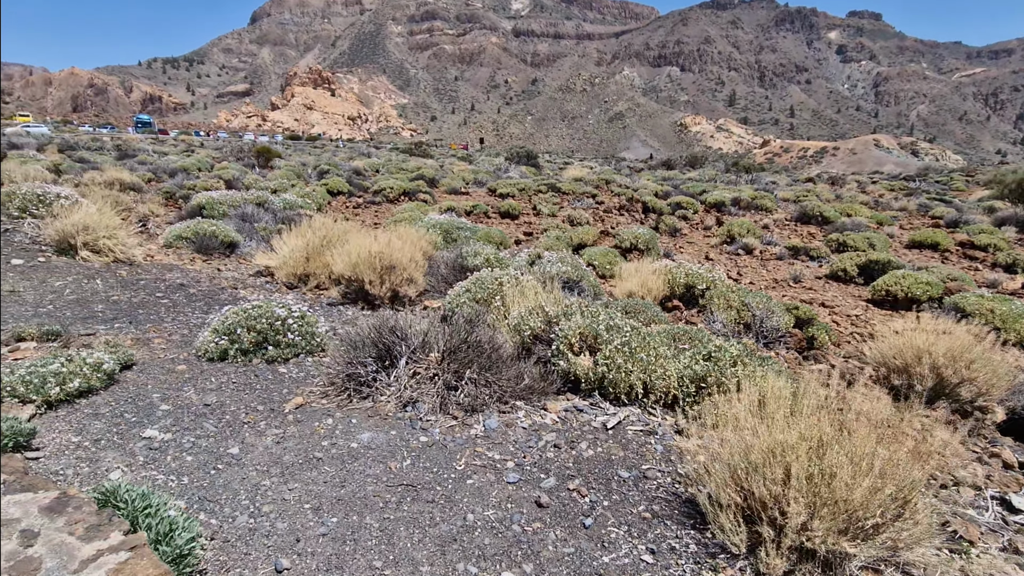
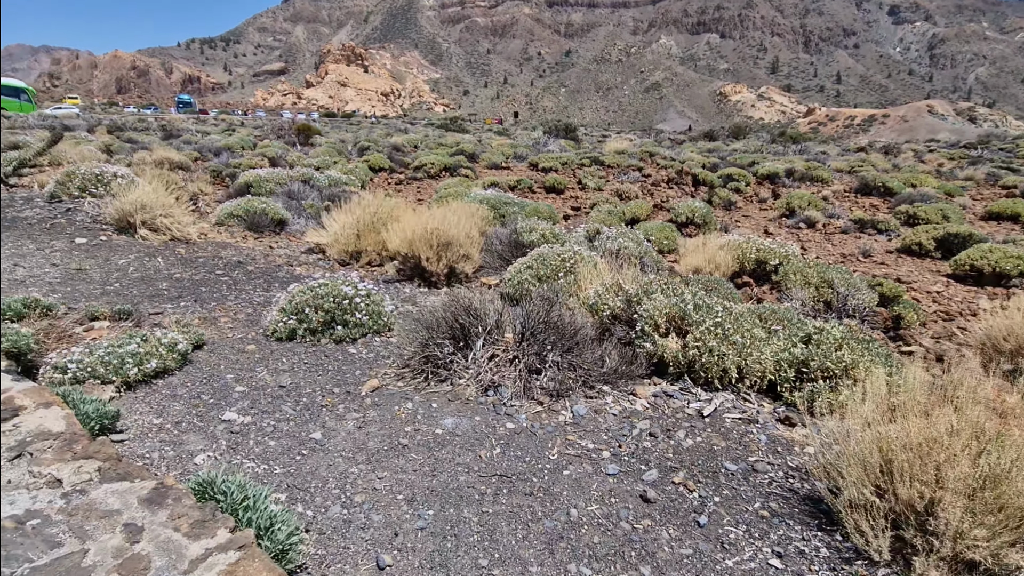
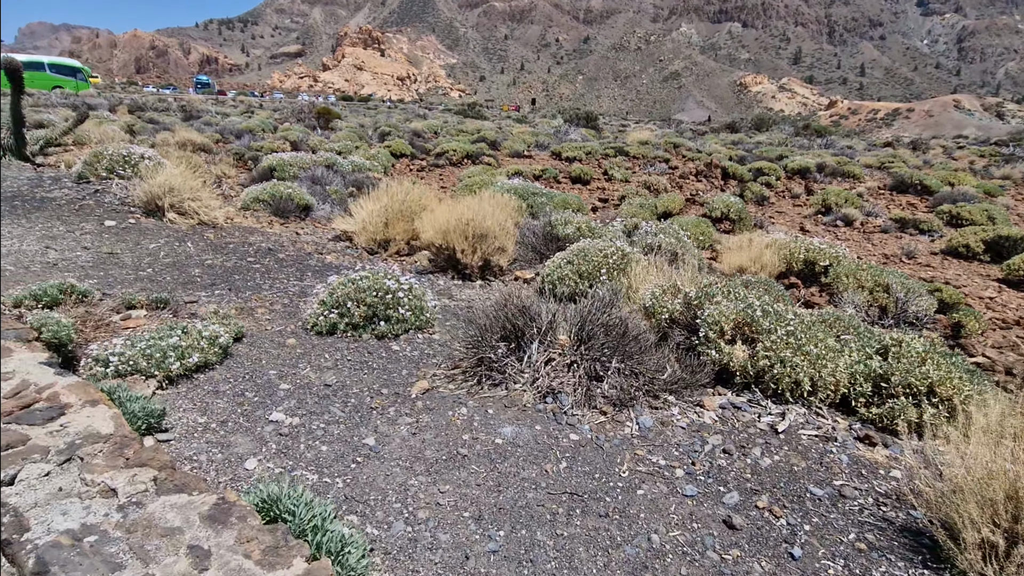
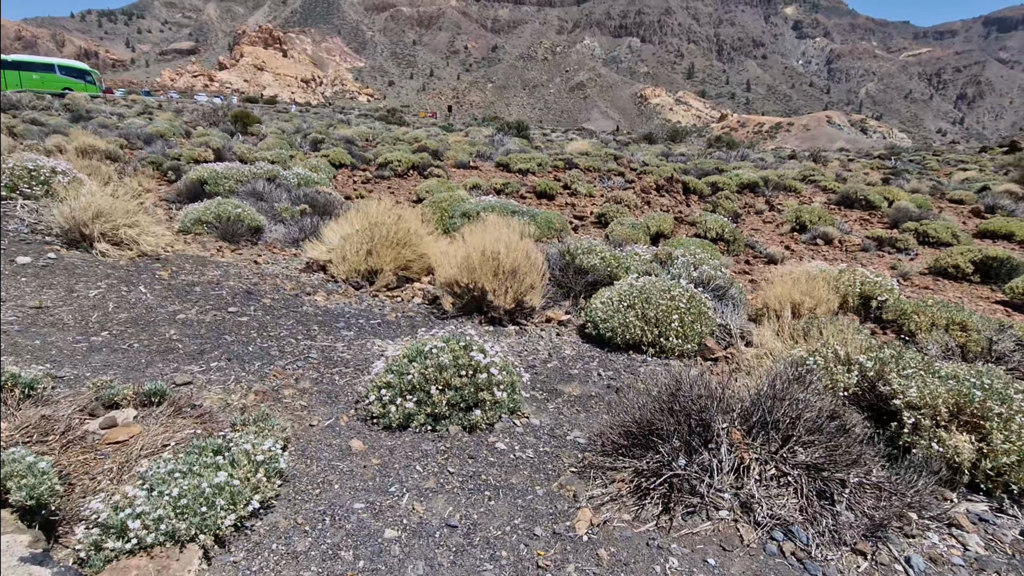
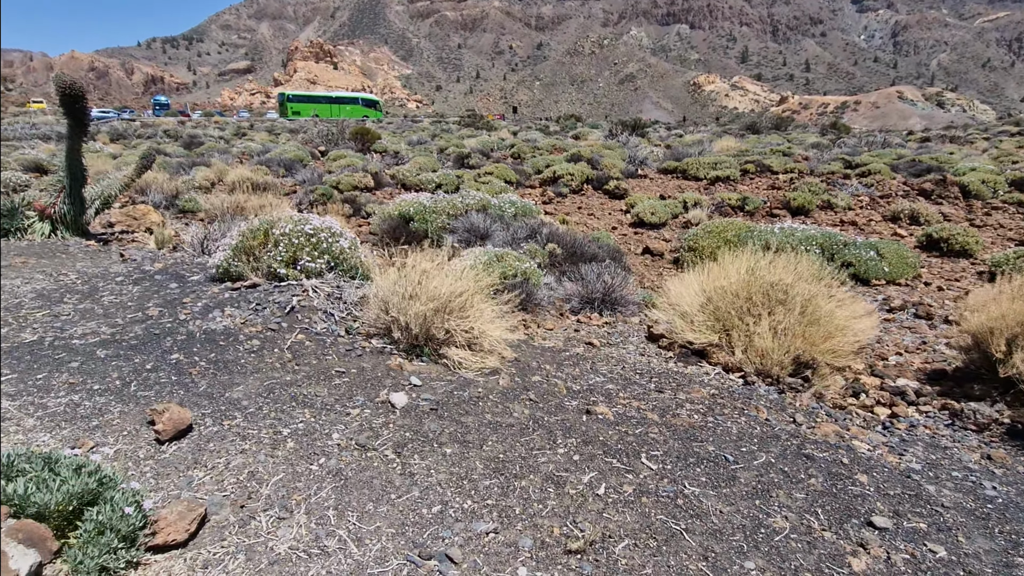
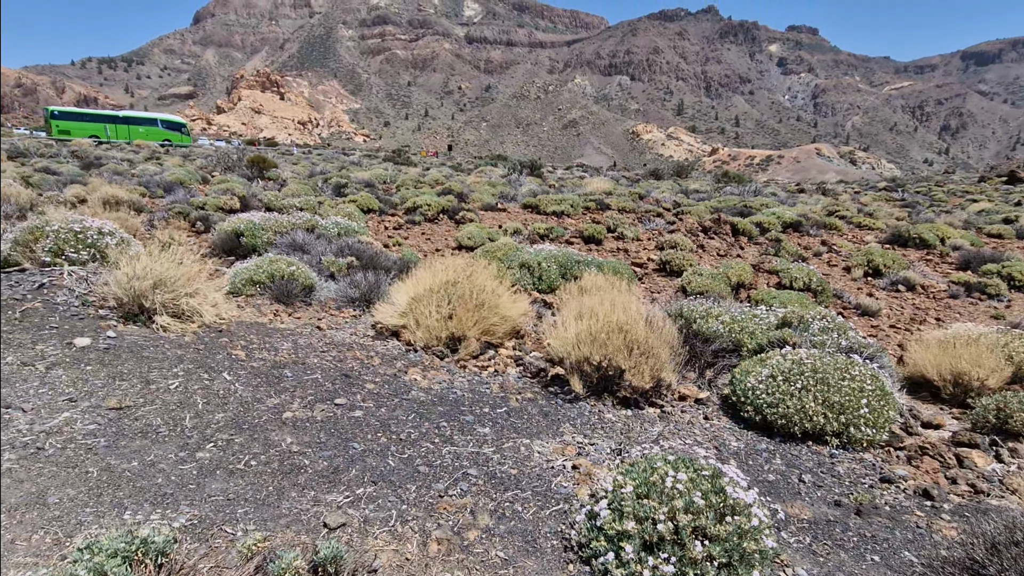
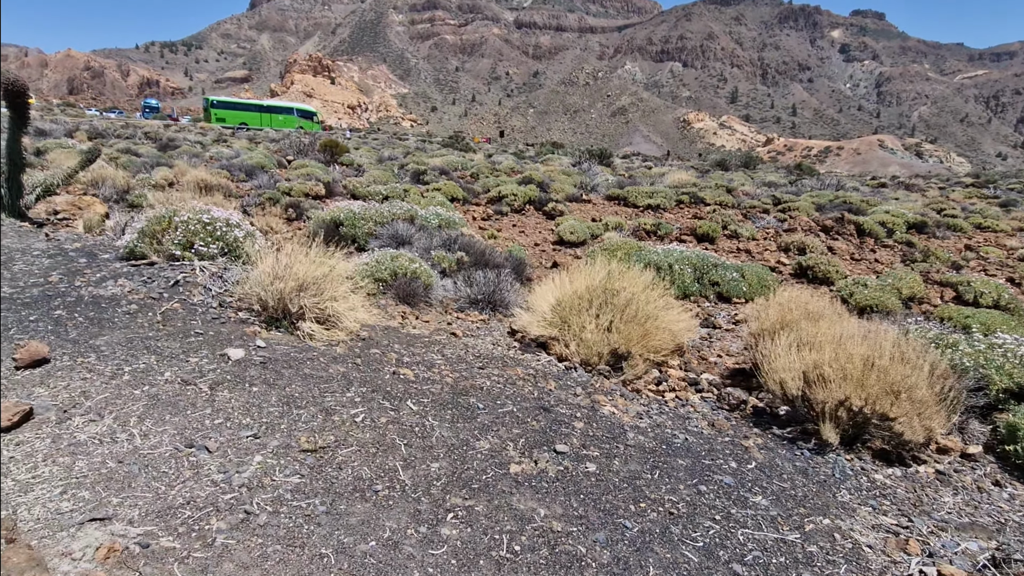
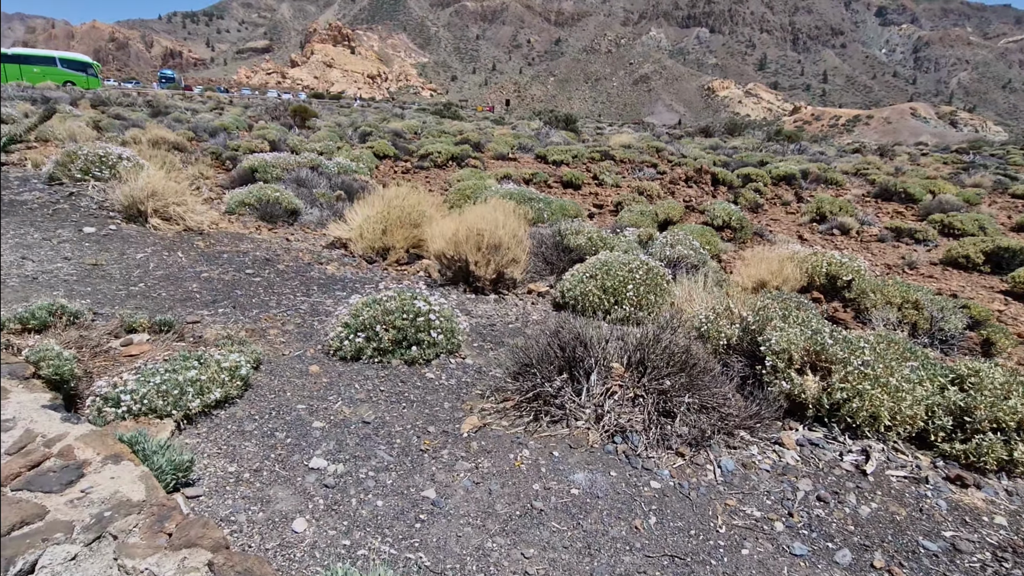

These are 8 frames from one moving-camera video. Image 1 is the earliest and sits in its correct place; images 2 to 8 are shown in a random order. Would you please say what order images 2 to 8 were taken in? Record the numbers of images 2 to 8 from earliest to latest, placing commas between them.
2, 3, 8, 4, 6, 7, 5
